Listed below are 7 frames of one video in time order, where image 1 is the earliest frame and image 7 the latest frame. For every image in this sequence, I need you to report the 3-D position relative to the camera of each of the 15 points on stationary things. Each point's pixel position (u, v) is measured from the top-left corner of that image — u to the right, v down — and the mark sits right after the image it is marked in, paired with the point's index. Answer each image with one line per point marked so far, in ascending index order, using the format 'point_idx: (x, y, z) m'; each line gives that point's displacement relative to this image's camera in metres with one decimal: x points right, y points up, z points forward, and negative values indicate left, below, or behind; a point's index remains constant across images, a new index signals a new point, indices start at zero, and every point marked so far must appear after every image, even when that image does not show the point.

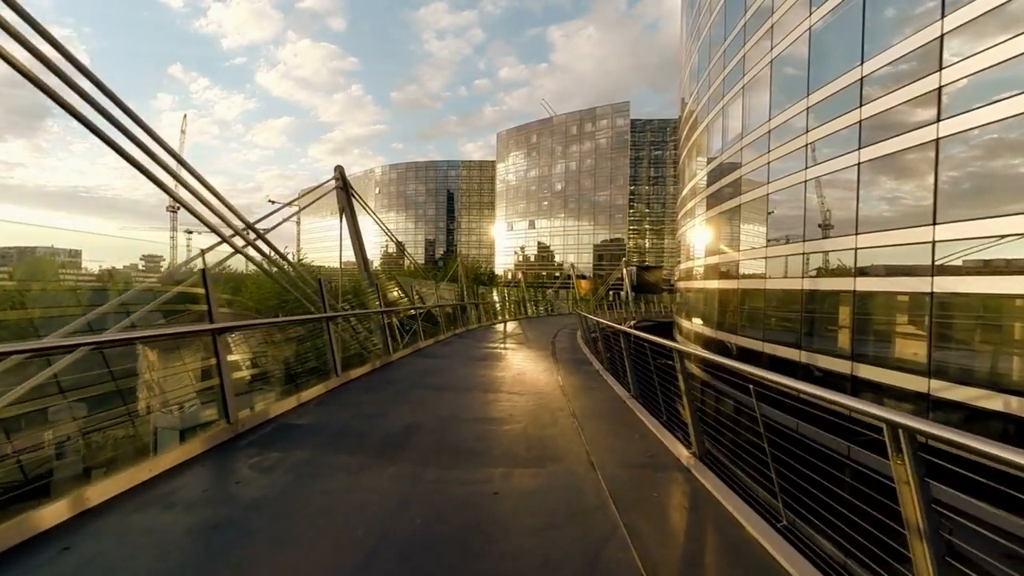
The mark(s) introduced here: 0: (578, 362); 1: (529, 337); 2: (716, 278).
0: (+1.0, -1.2, +8.6) m
1: (+0.5, -1.3, +13.3) m
2: (+7.4, +0.2, +18.6) m
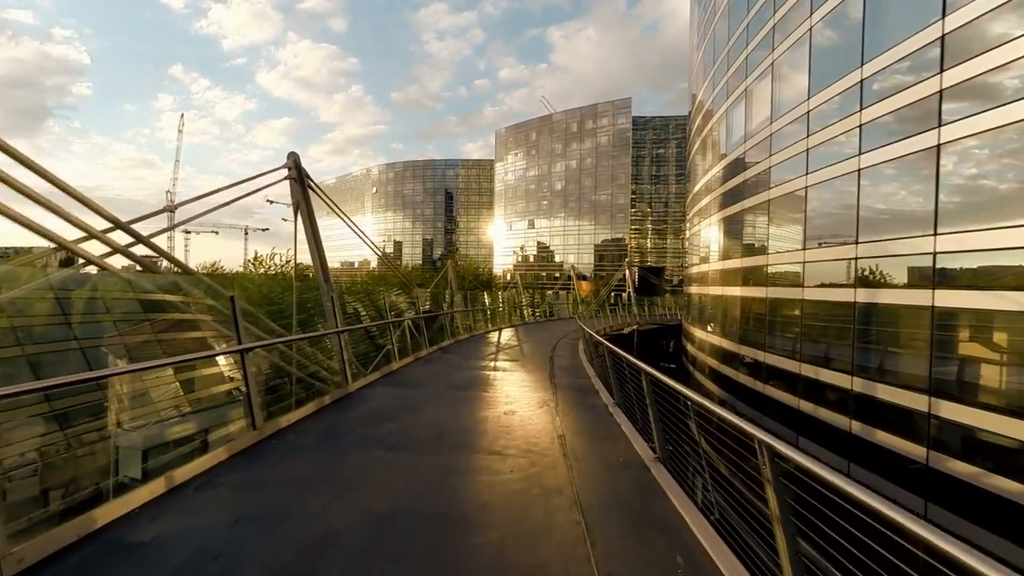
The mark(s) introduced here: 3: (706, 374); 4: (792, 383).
0: (+0.9, -1.4, +7.1) m
1: (+0.4, -1.4, +11.8) m
2: (+7.3, +0.1, +17.1) m
3: (+7.1, -3.2, +19.4) m
4: (+6.9, -2.5, +13.3) m
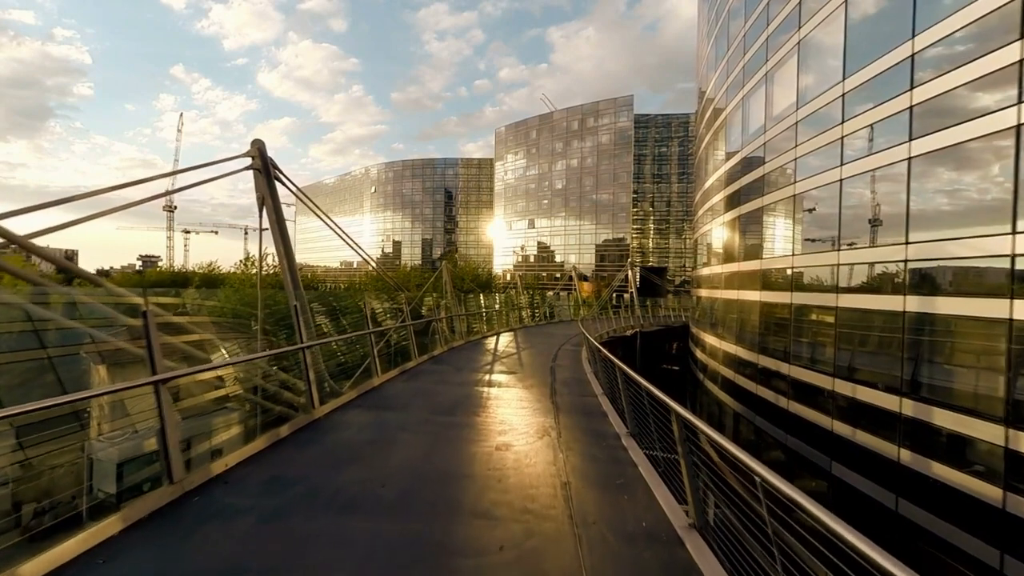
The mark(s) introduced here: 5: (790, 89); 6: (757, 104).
0: (+0.8, -1.4, +6.2) m
1: (+0.3, -1.5, +10.9) m
2: (+7.2, 0.0, +16.2) m
3: (+7.1, -3.2, +18.5) m
4: (+6.9, -2.6, +12.3) m
5: (+7.6, +5.4, +14.8) m
6: (+7.9, +5.8, +17.5) m
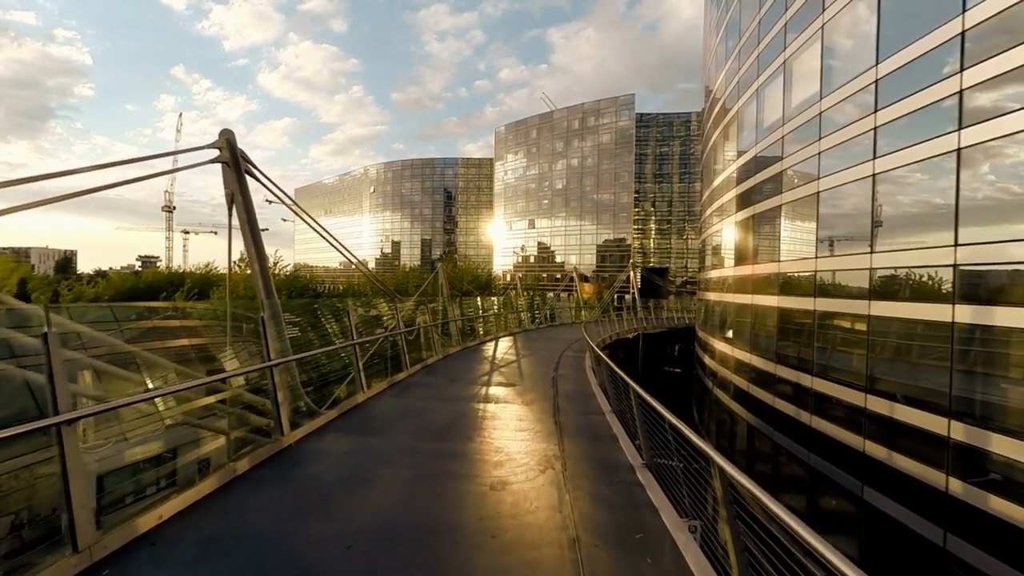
0: (+0.8, -1.5, +5.5) m
1: (+0.3, -1.6, +10.2) m
2: (+7.2, -0.1, +15.5) m
3: (+7.0, -3.3, +17.8) m
4: (+6.9, -2.6, +11.7) m
5: (+7.6, +5.3, +14.1) m
6: (+7.9, +5.7, +16.8) m
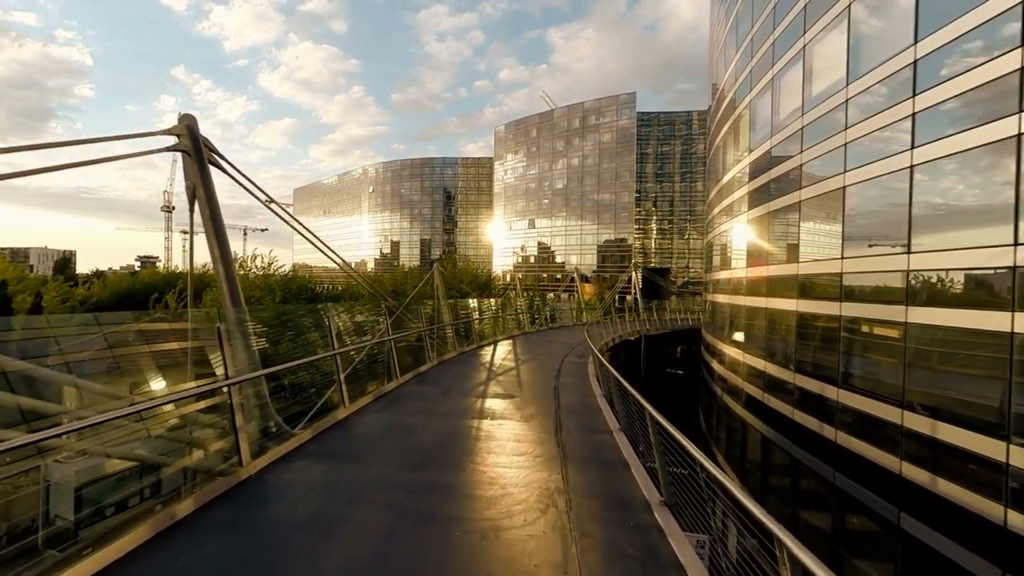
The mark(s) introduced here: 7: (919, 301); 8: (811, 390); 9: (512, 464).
0: (+0.8, -1.6, +4.9) m
1: (+0.3, -1.6, +9.6) m
2: (+7.2, -0.1, +14.9) m
3: (+7.0, -3.4, +17.2) m
4: (+6.8, -2.7, +11.0) m
5: (+7.6, +5.3, +13.5) m
6: (+7.9, +5.7, +16.2) m
7: (+7.2, -0.2, +9.6) m
8: (+6.8, -2.3, +12.5) m
9: (0.0, -1.5, +4.8) m
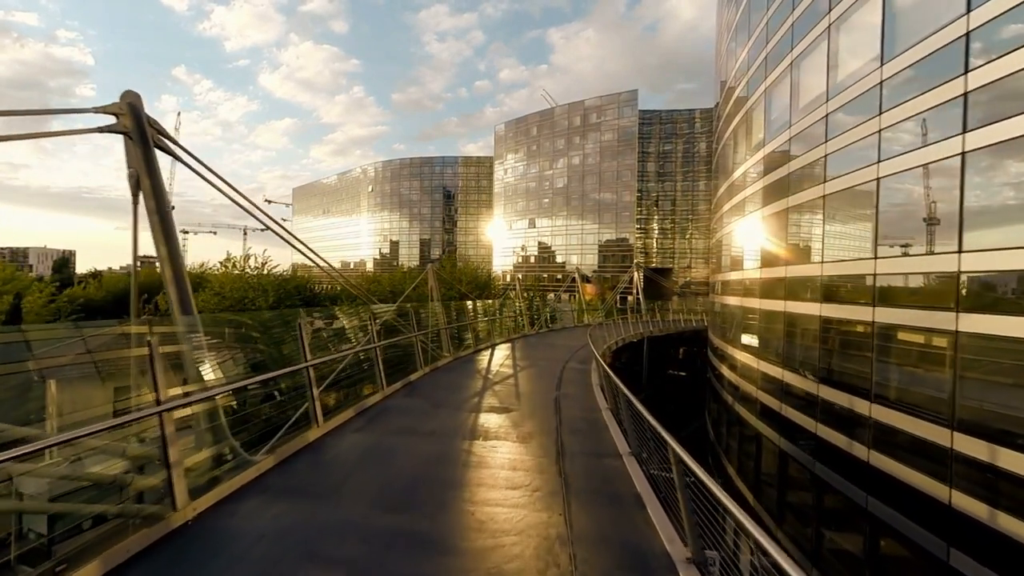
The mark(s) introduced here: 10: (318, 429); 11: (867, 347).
0: (+0.7, -1.6, +4.2) m
1: (+0.2, -1.6, +8.9) m
2: (+7.2, -0.2, +14.2) m
3: (+7.0, -3.4, +16.5) m
4: (+6.8, -2.7, +10.3) m
5: (+7.5, +5.2, +12.8) m
6: (+7.8, +5.6, +15.5) m
7: (+7.2, -0.2, +8.9) m
8: (+6.8, -2.4, +11.8) m
9: (0.0, -1.6, +4.1) m
10: (-2.2, -1.6, +6.4) m
11: (+7.0, -1.1, +11.1) m
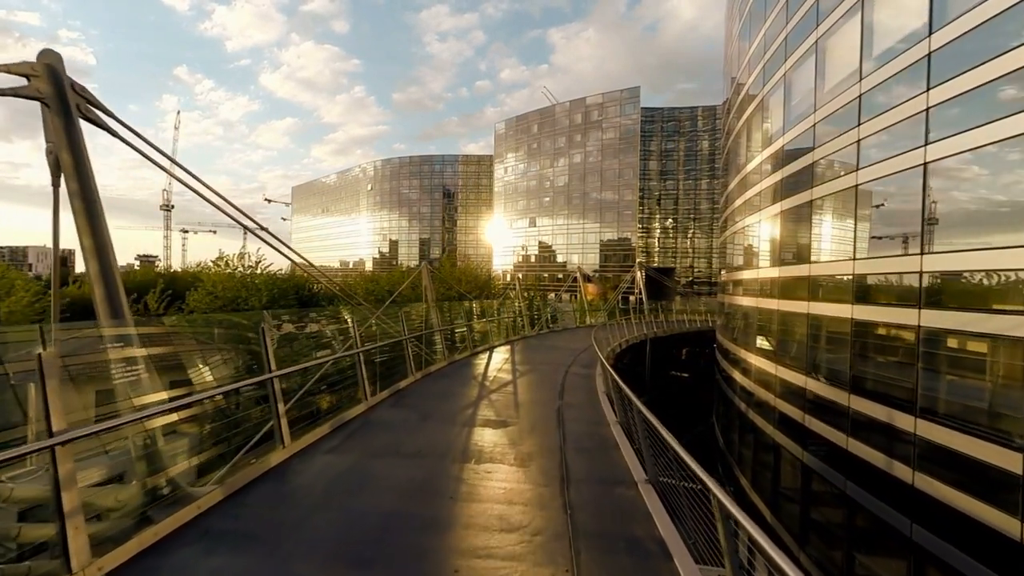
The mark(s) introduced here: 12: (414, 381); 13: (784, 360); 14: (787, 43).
0: (+0.7, -1.6, +3.5) m
1: (+0.2, -1.6, +8.2) m
2: (+7.1, -0.2, +13.4) m
3: (+7.0, -3.4, +15.7) m
4: (+6.8, -2.7, +9.6) m
5: (+7.5, +5.2, +12.0) m
6: (+7.8, +5.6, +14.7) m
7: (+7.2, -0.2, +8.2) m
8: (+6.8, -2.4, +11.0) m
9: (-0.1, -1.6, +3.4) m
10: (-2.3, -1.6, +5.7) m
11: (+6.9, -1.1, +10.4) m
12: (-1.9, -1.7, +10.4) m
13: (+6.9, -1.8, +14.7) m
14: (+8.0, +7.3, +16.0) m
